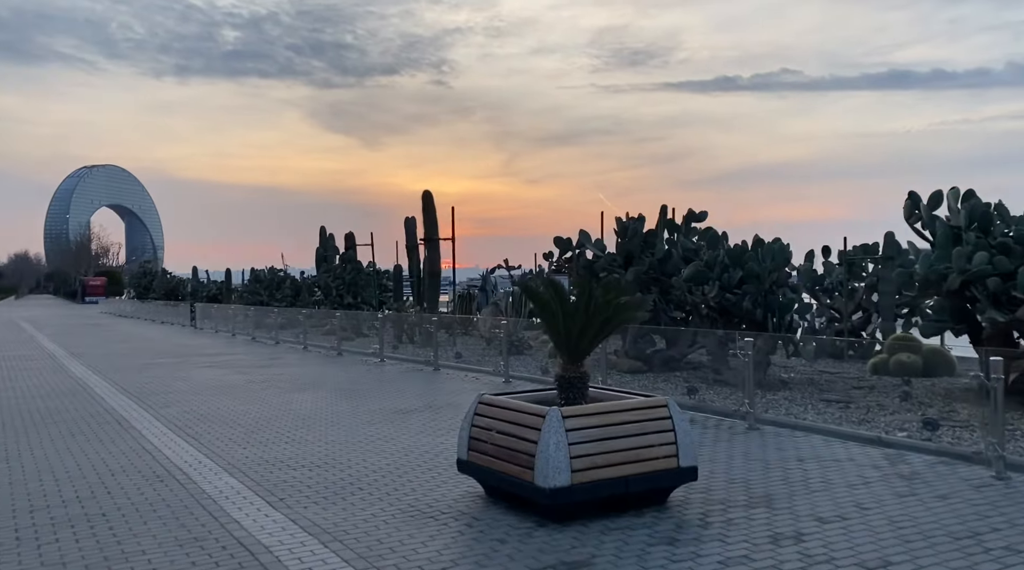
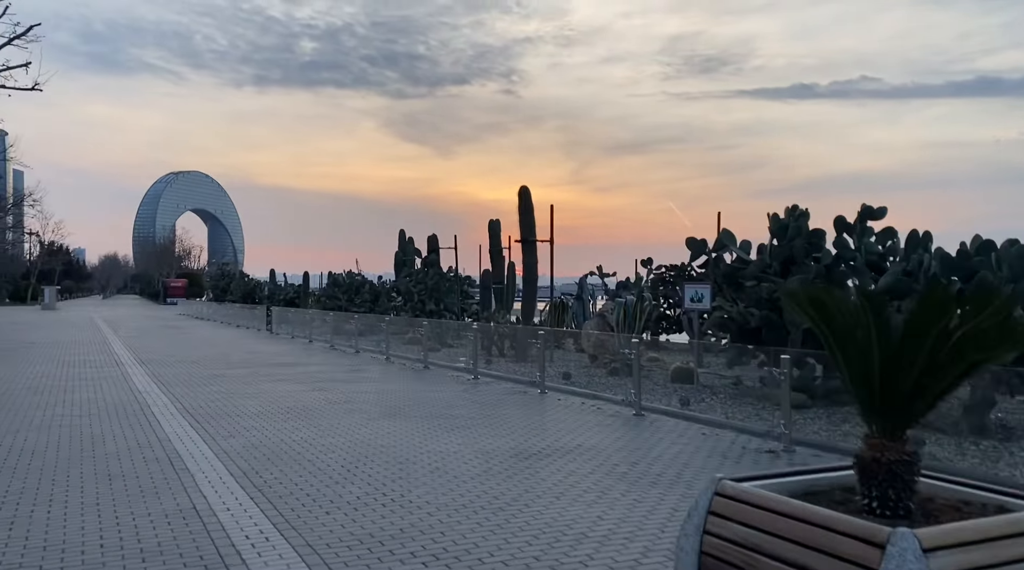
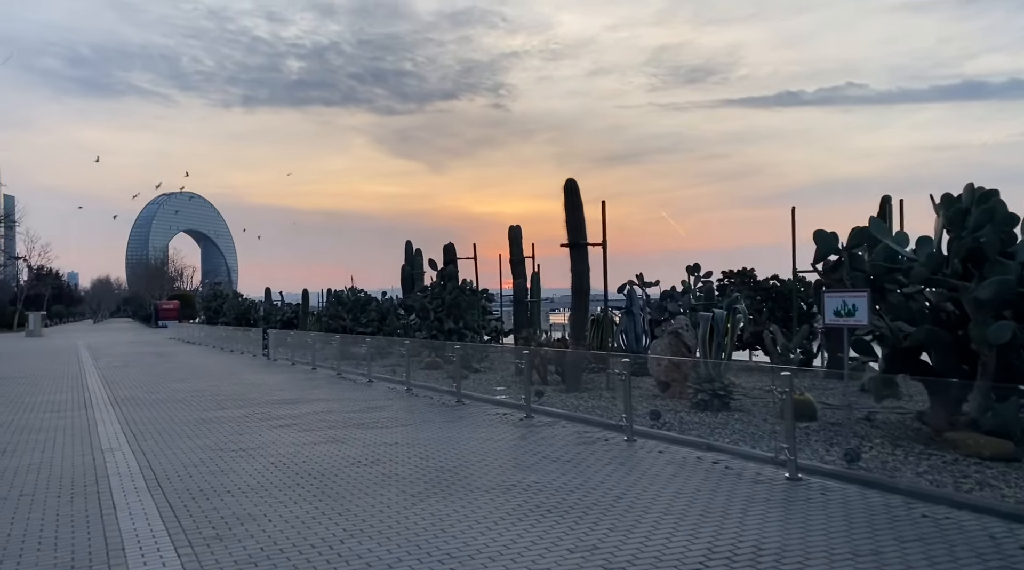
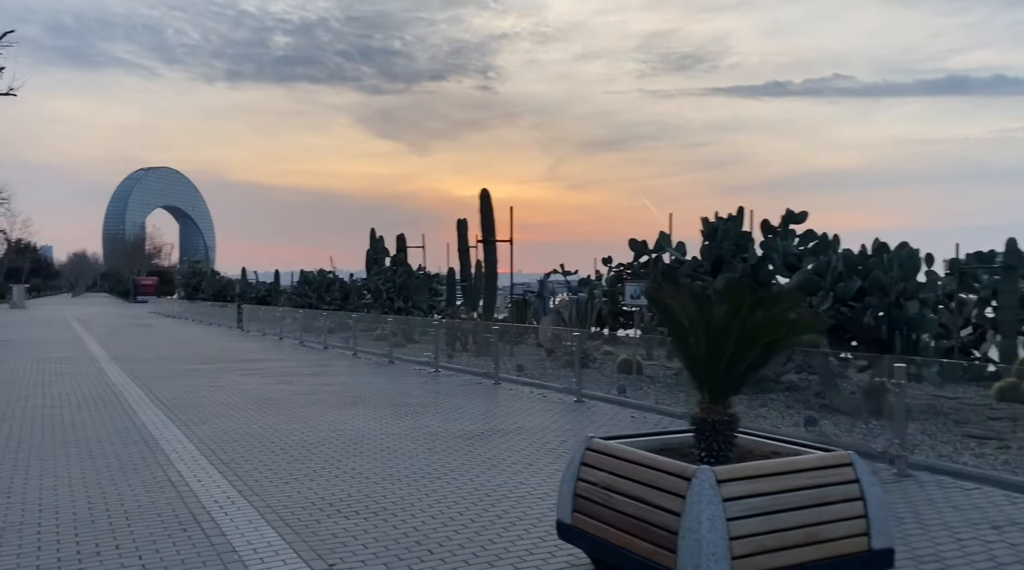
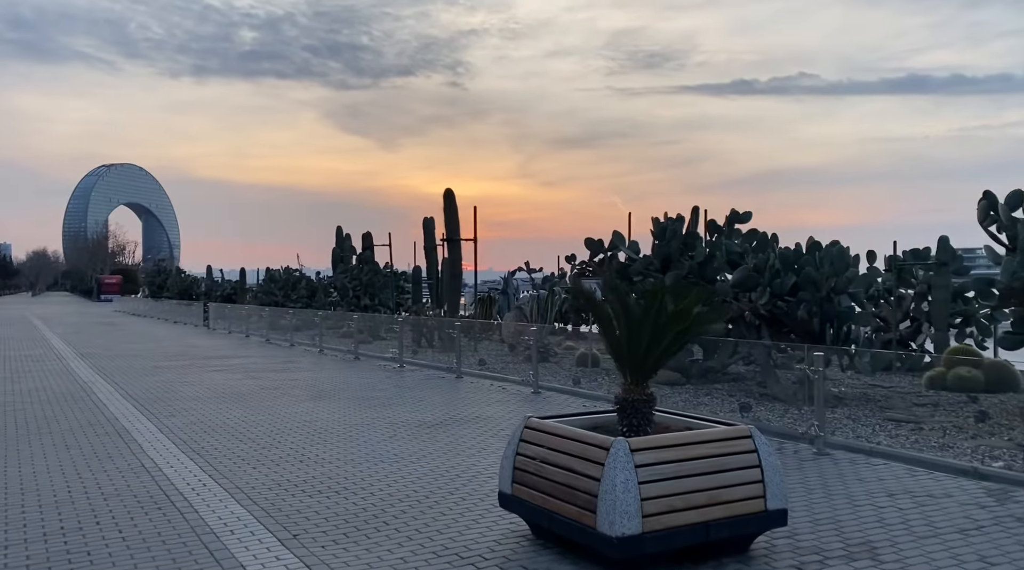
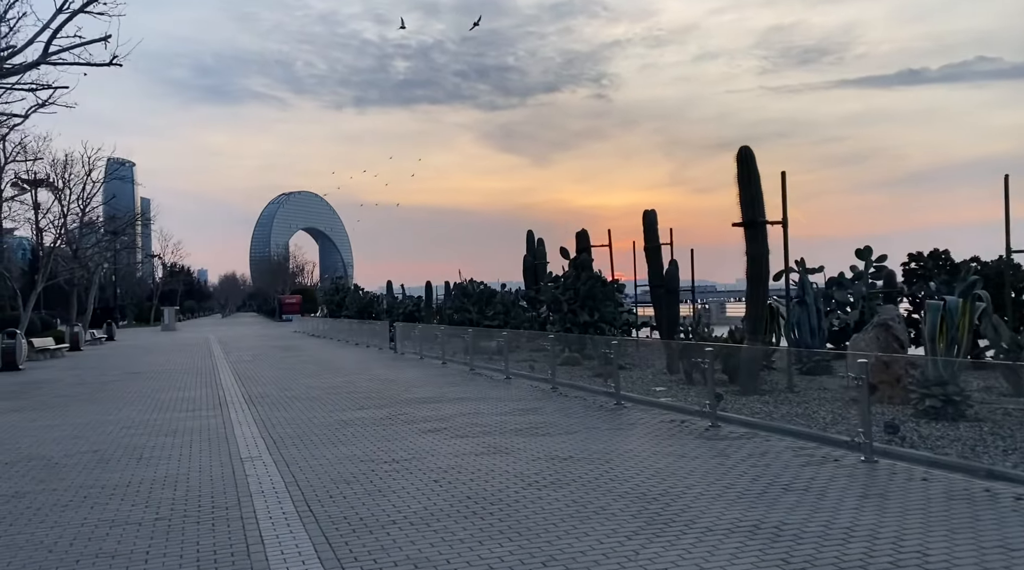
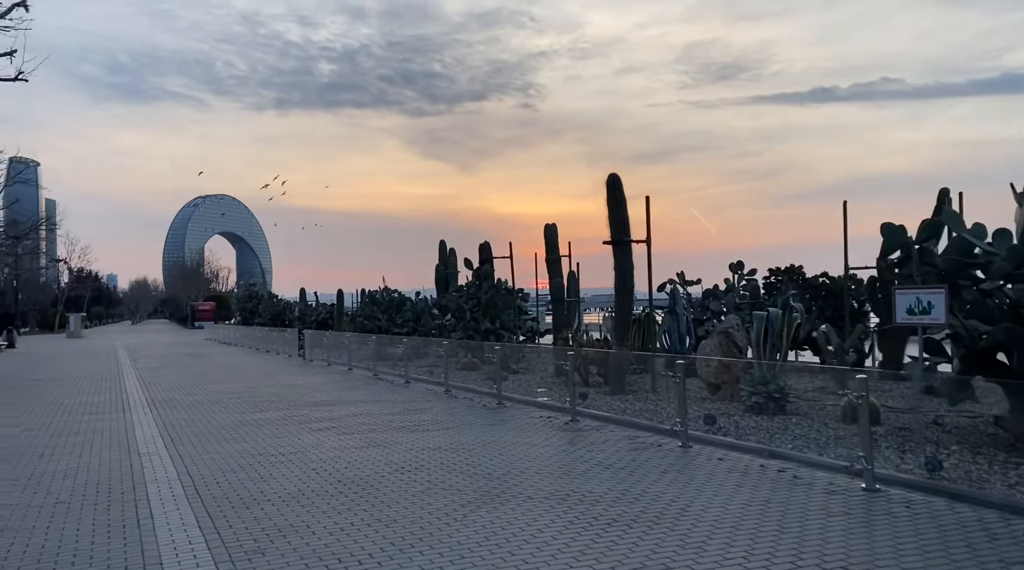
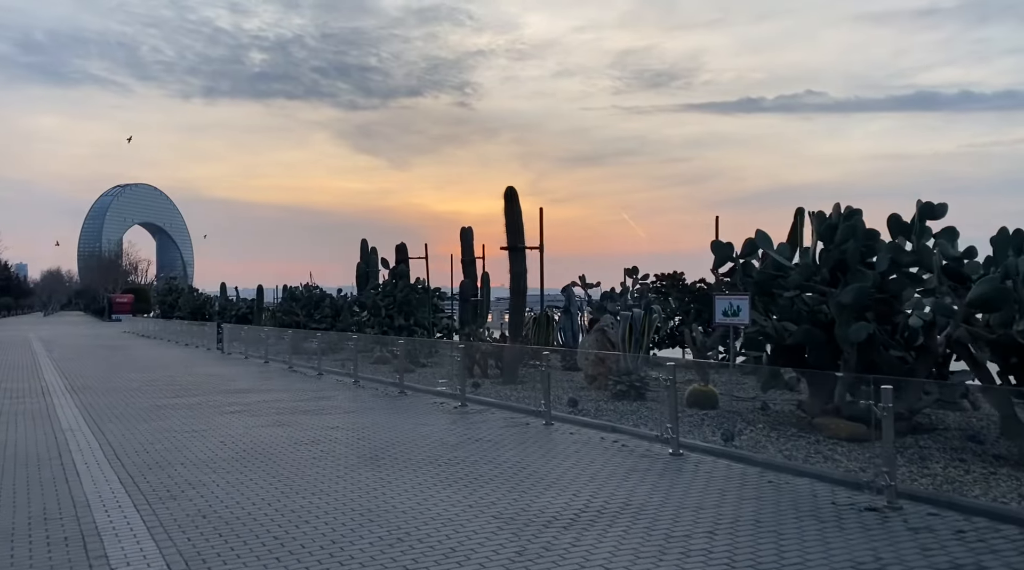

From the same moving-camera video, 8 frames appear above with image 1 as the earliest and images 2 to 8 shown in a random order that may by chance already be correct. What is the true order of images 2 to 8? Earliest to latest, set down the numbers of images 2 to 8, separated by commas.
5, 4, 2, 8, 3, 7, 6
